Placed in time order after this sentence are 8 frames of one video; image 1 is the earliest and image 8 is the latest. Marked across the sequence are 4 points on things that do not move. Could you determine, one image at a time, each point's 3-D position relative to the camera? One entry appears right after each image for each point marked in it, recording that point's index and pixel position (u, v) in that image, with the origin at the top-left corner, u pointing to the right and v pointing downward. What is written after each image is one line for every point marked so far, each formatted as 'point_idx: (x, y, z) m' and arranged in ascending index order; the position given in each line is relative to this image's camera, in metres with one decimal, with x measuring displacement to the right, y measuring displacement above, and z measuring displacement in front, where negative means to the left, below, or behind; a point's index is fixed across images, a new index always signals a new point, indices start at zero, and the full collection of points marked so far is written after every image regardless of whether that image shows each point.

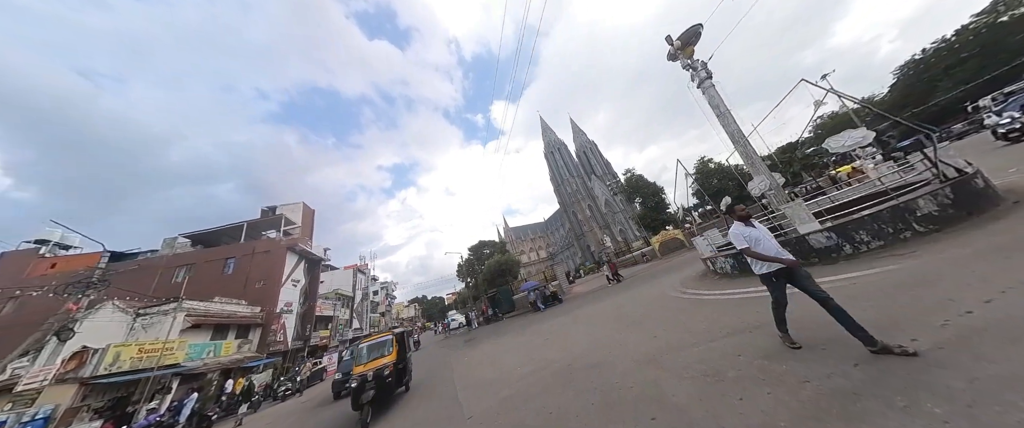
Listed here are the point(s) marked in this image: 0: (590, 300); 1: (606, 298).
0: (+4.8, -4.9, +12.9) m
1: (+4.9, -4.3, +11.5) m
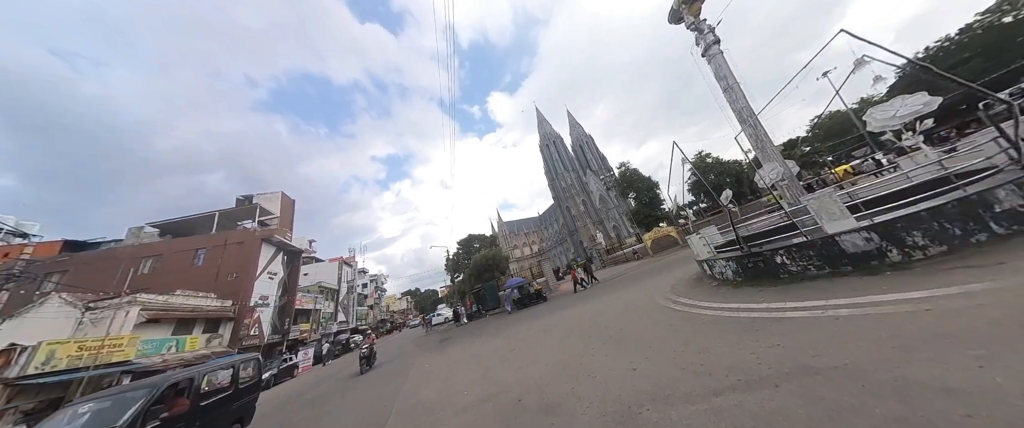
0: (+3.5, -4.6, +11.8) m
1: (+3.6, -4.0, +10.4) m
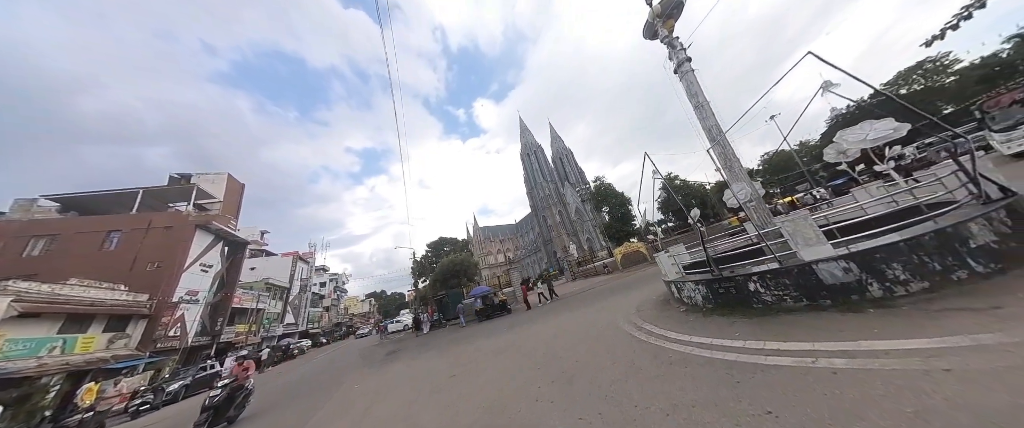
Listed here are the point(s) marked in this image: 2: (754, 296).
0: (+1.5, -5.0, +11.0) m
1: (+1.8, -4.4, +9.6) m
2: (+4.1, -1.4, +3.8) m
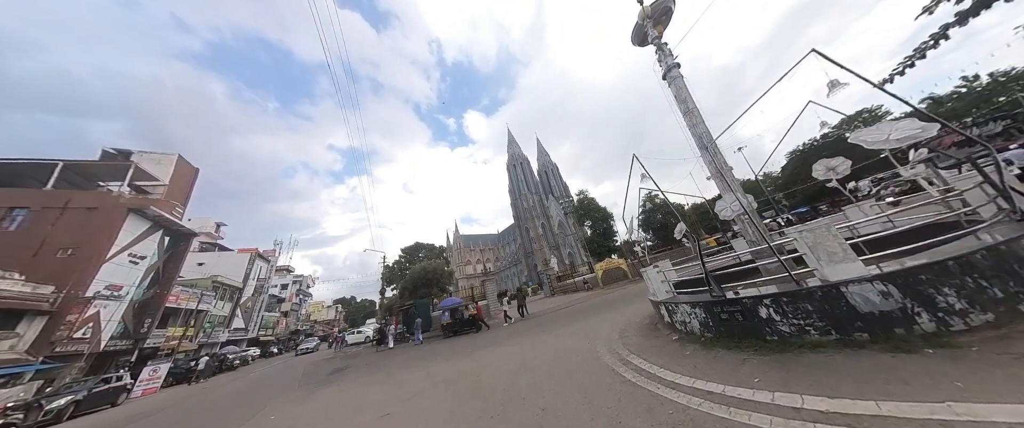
0: (+0.1, -5.2, +9.8) m
1: (+0.6, -4.6, +8.5) m
2: (+3.4, -1.5, +3.1) m
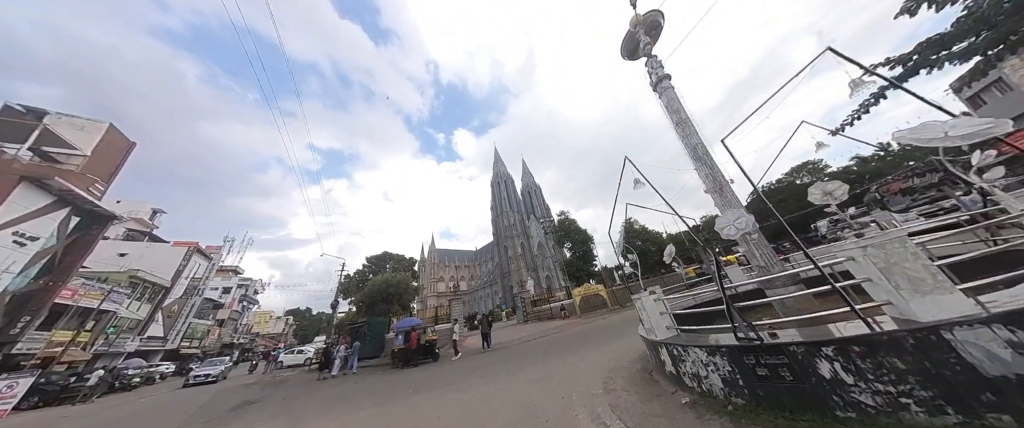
0: (-1.4, -5.5, +8.2) m
1: (-0.8, -4.8, +7.0) m
2: (+2.8, -1.6, +2.0) m
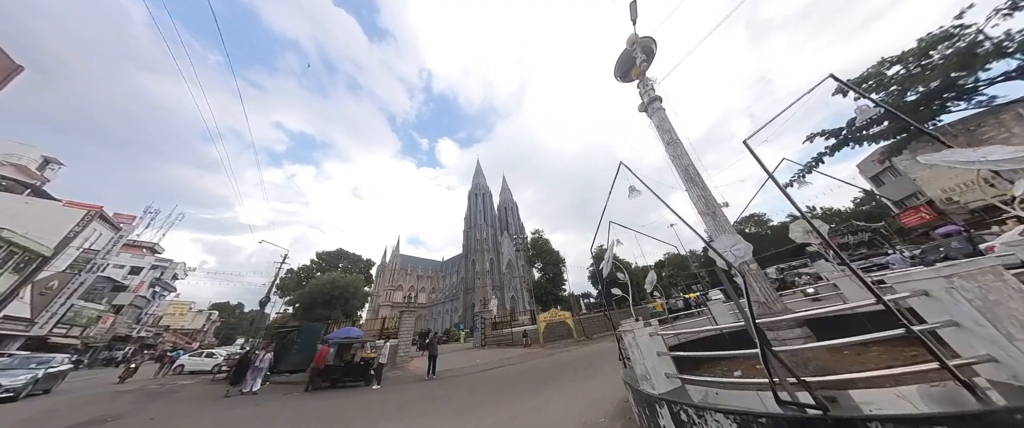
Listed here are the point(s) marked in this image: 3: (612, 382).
0: (-3.0, -5.4, +6.7) m
1: (-2.1, -4.7, +5.6) m
2: (+2.4, -1.7, +1.3) m
3: (+2.9, -4.7, +6.4) m
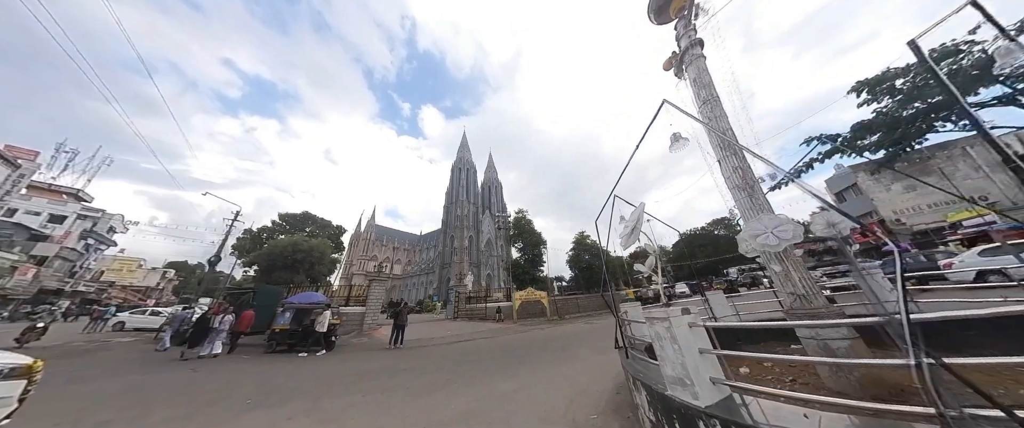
0: (-3.7, -4.2, +5.9) m
1: (-2.7, -3.7, +4.9) m
2: (+2.3, -1.5, +0.8) m
3: (+2.2, -4.0, +6.1) m
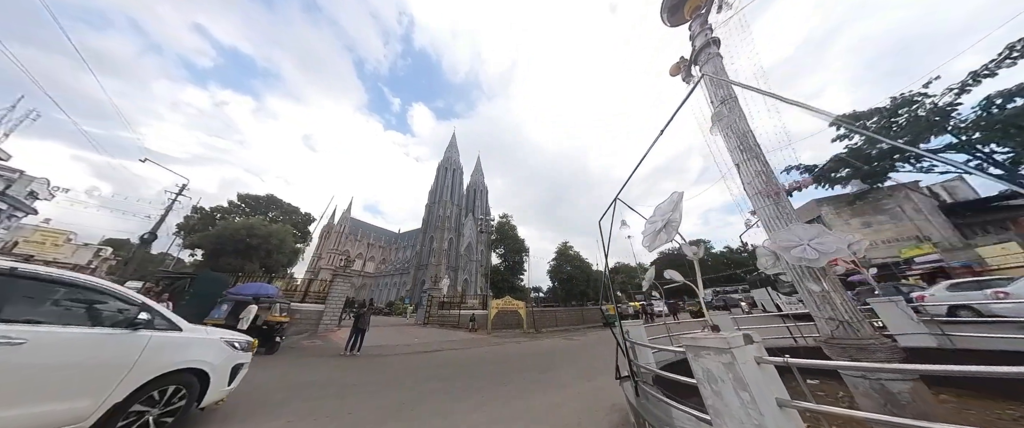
0: (-4.3, -3.8, +4.9) m
1: (-3.2, -3.3, +3.9) m
2: (+2.3, -1.4, +0.2) m
3: (+1.6, -4.1, +5.4) m
